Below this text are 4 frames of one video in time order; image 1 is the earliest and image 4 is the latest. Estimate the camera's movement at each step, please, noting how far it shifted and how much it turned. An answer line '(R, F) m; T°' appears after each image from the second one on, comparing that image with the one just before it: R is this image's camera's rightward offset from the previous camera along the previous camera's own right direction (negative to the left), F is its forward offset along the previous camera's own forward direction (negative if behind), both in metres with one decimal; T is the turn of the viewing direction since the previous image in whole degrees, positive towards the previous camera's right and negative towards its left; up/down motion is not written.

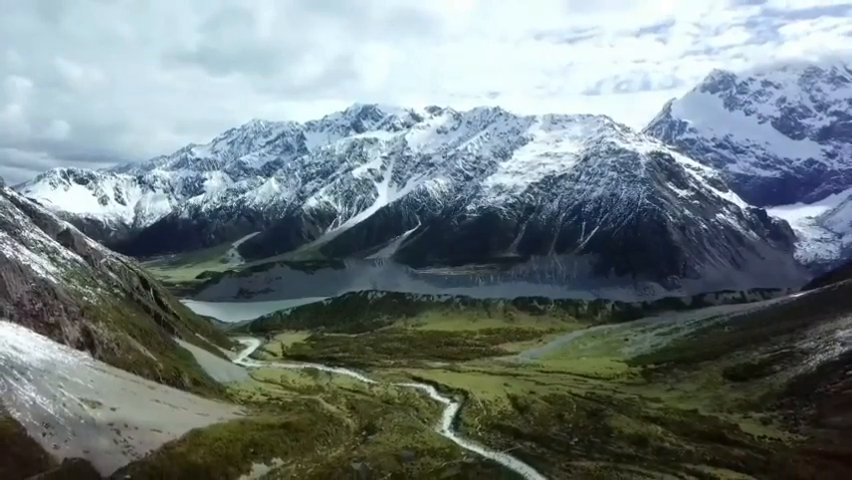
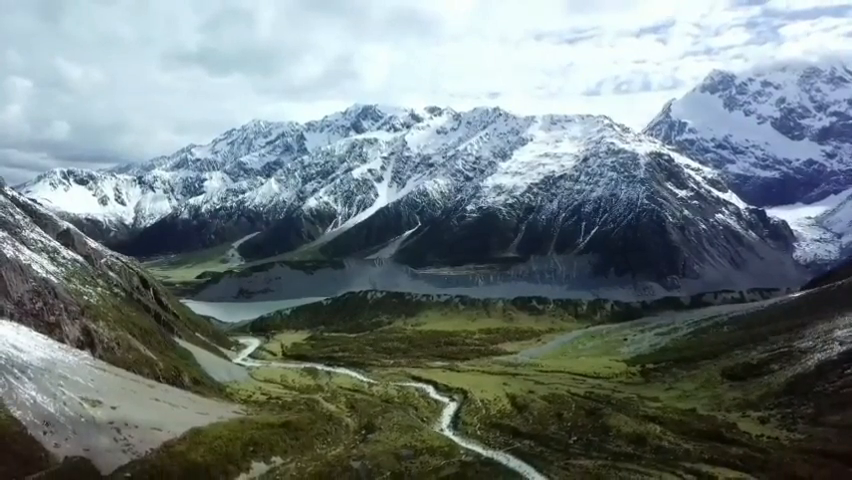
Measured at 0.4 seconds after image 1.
(+0.1, -0.3) m; 0°
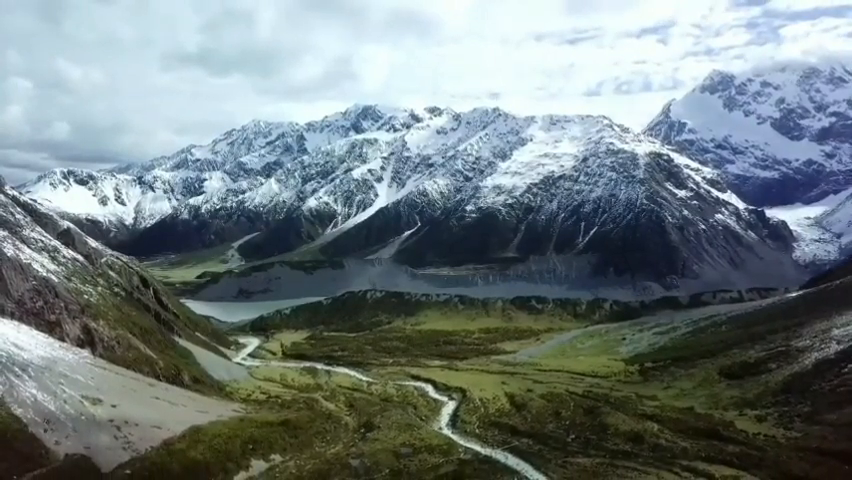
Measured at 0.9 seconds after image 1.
(+0.1, -0.4) m; 0°
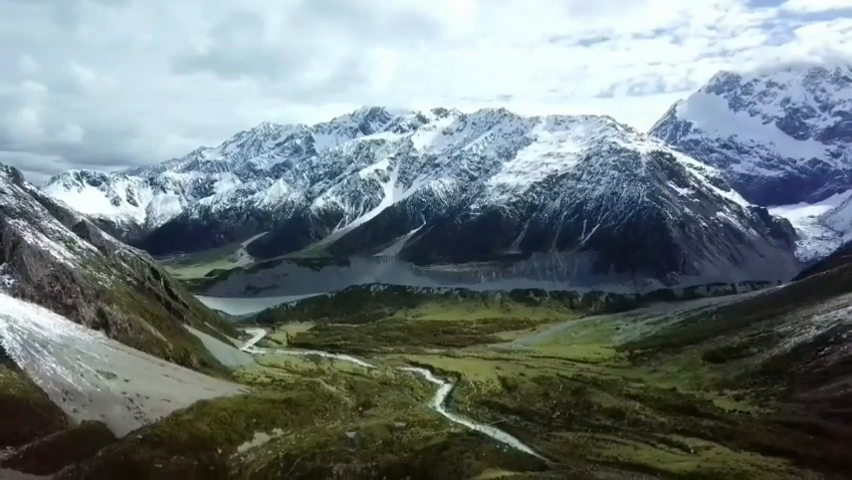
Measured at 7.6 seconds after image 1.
(+1.8, -5.1) m; -1°
